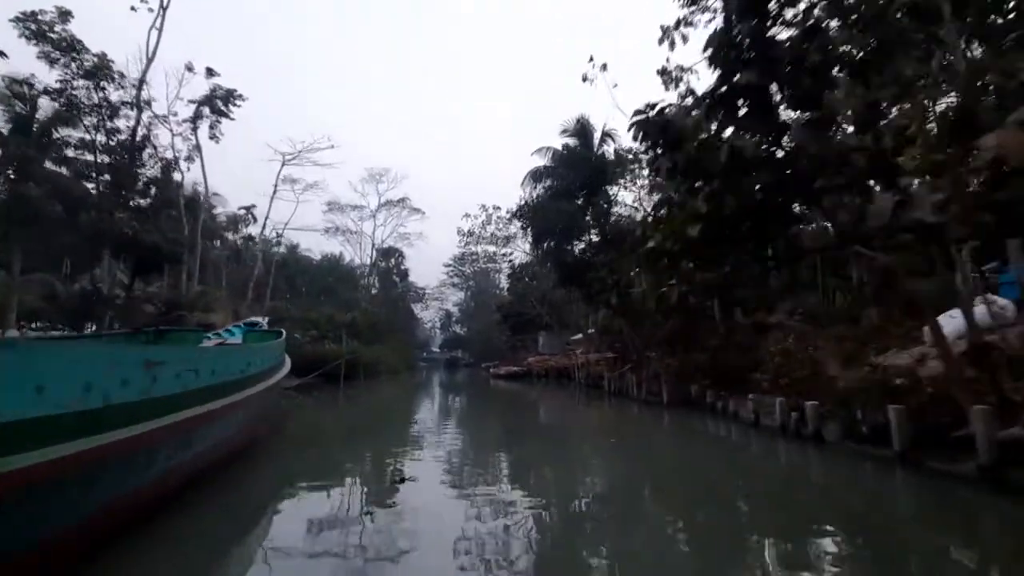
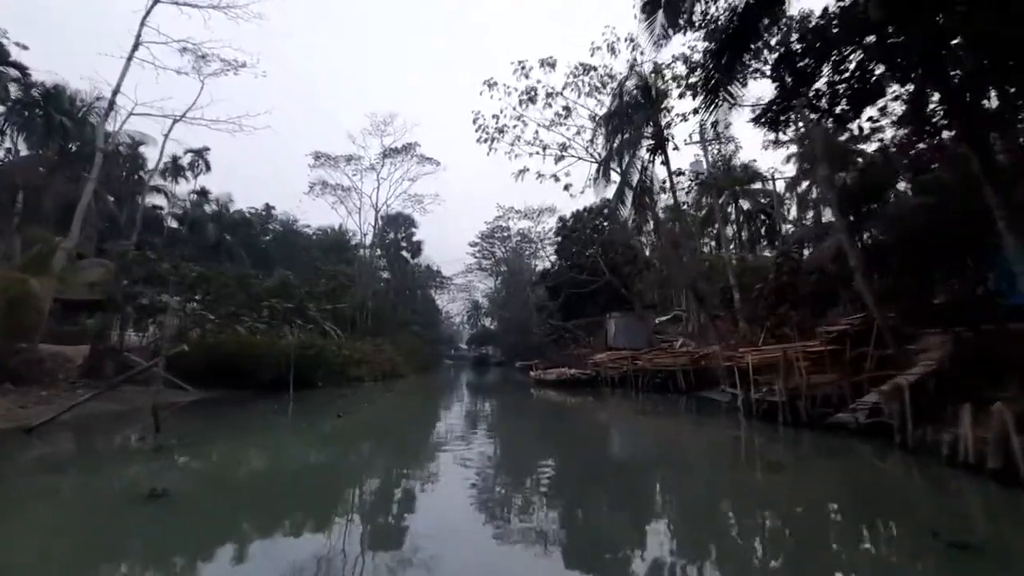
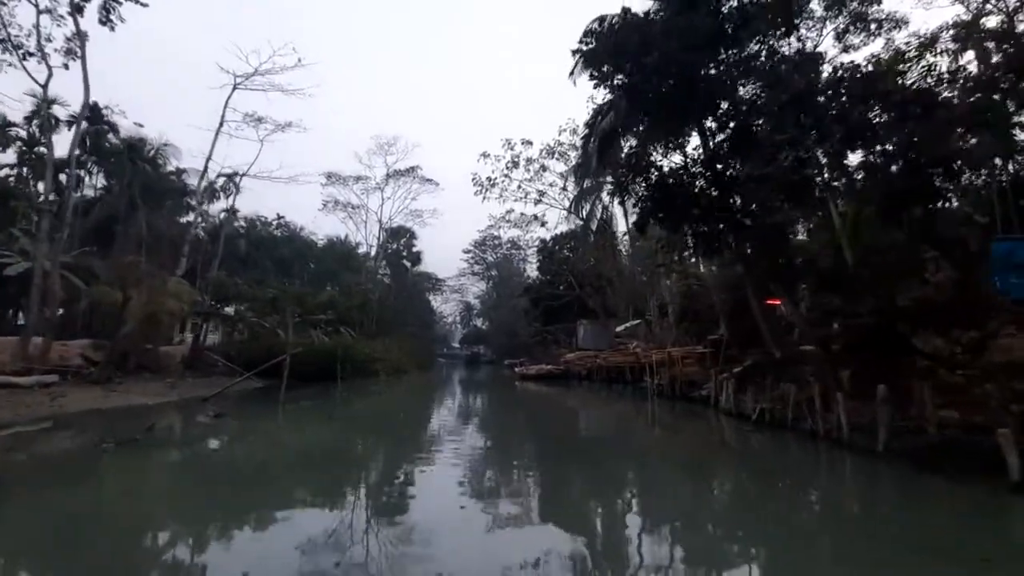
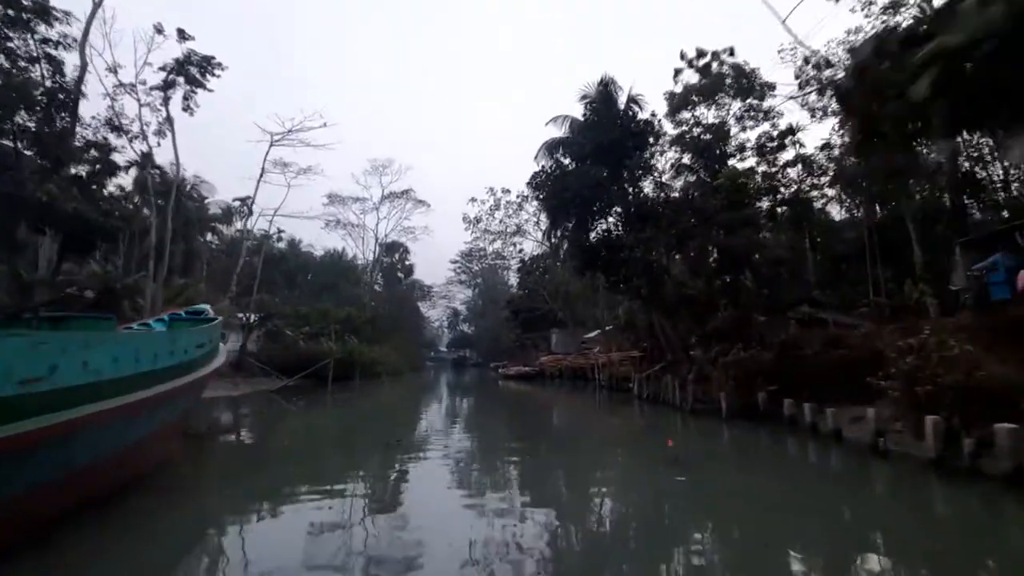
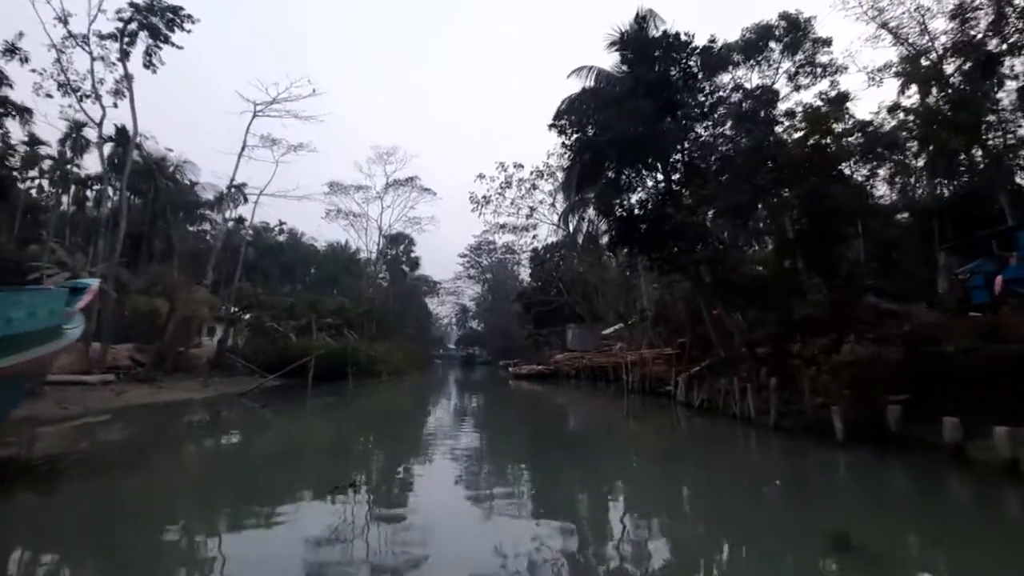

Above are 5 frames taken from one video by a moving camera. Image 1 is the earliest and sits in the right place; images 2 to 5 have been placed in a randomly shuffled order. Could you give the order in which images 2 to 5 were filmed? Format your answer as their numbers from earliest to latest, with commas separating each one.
4, 5, 3, 2
